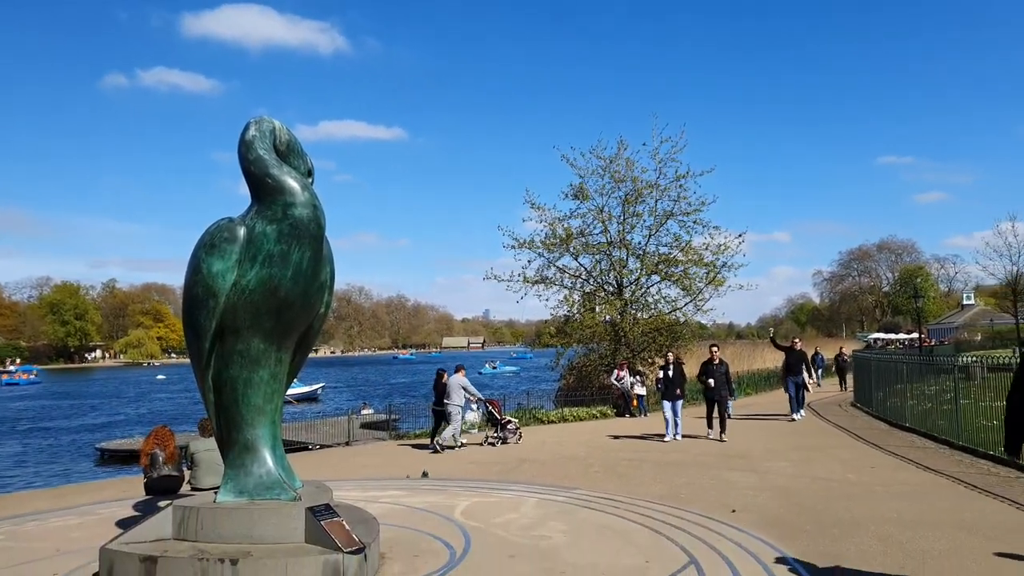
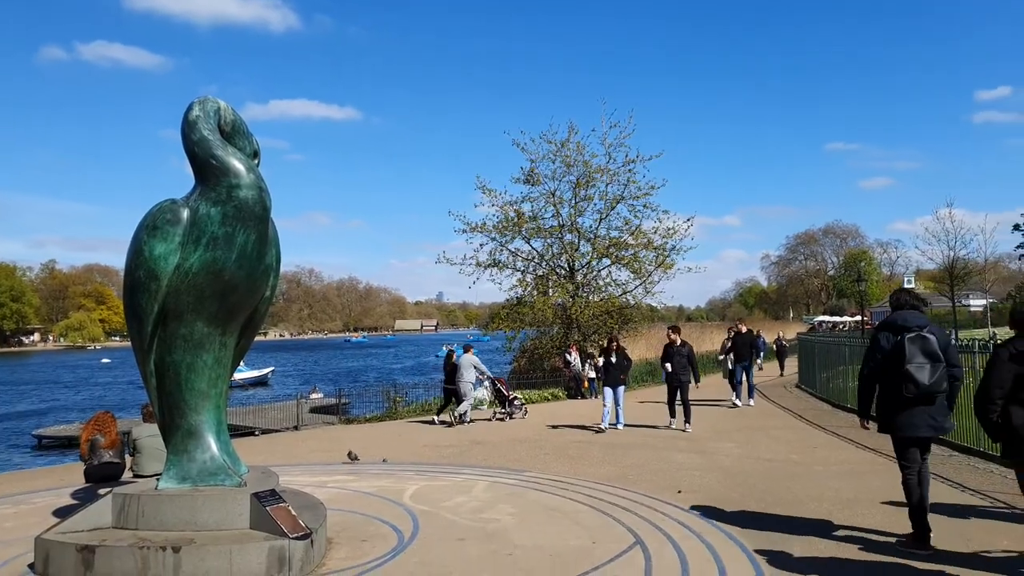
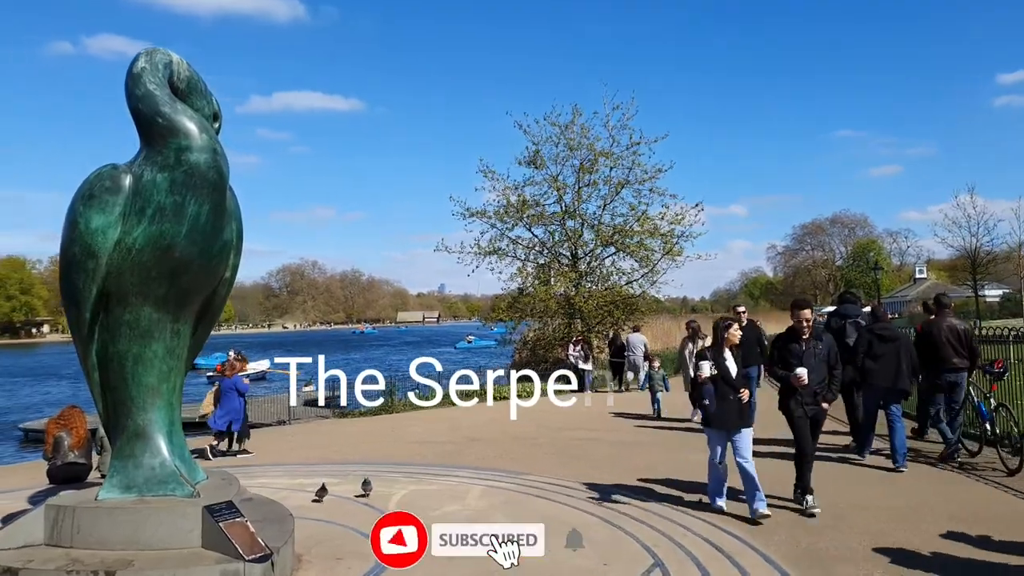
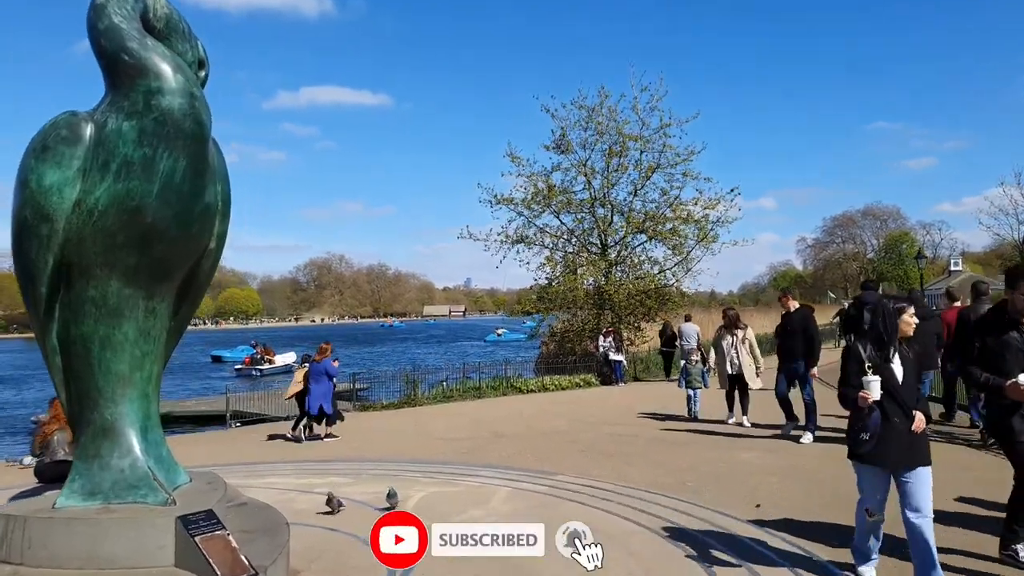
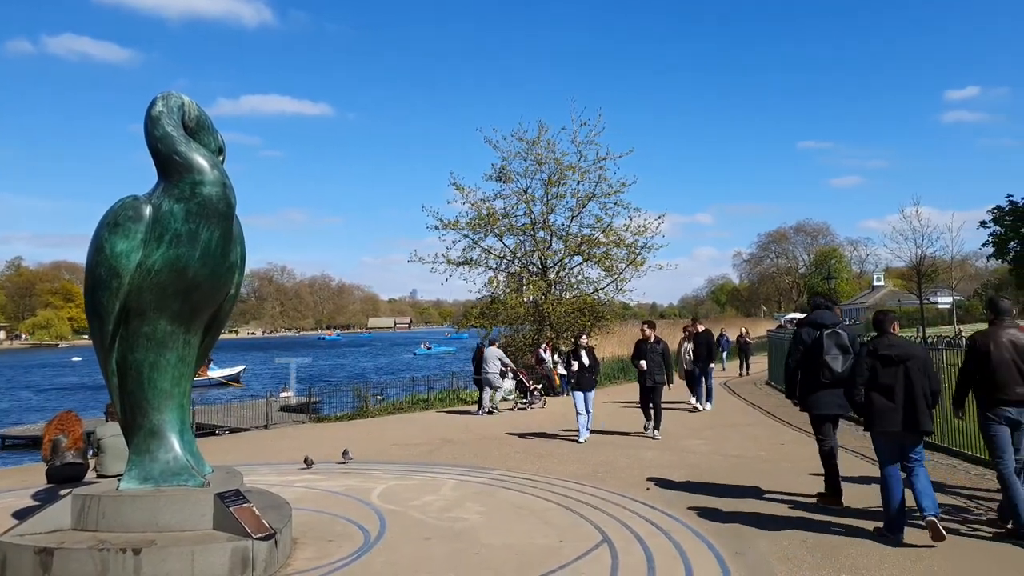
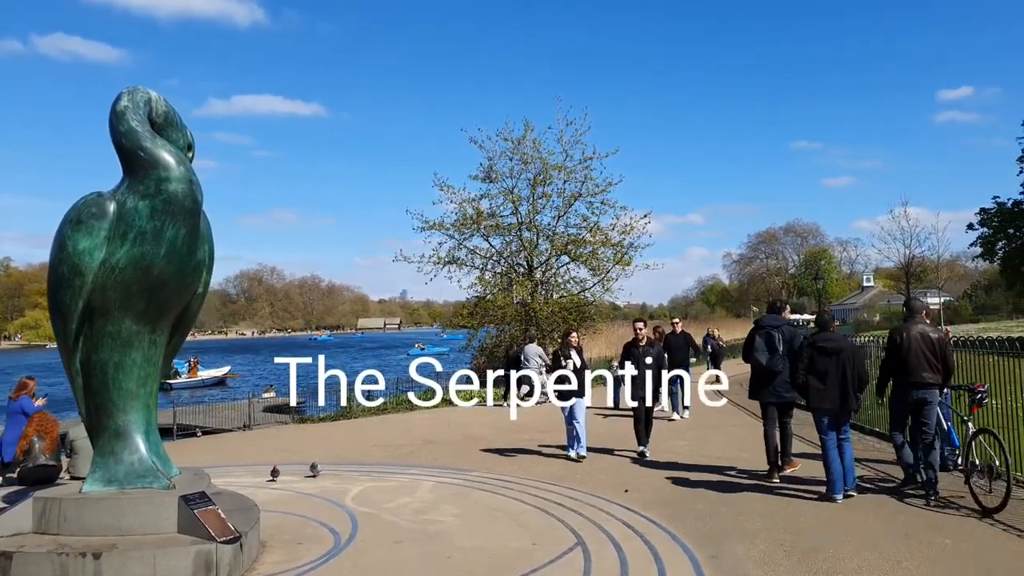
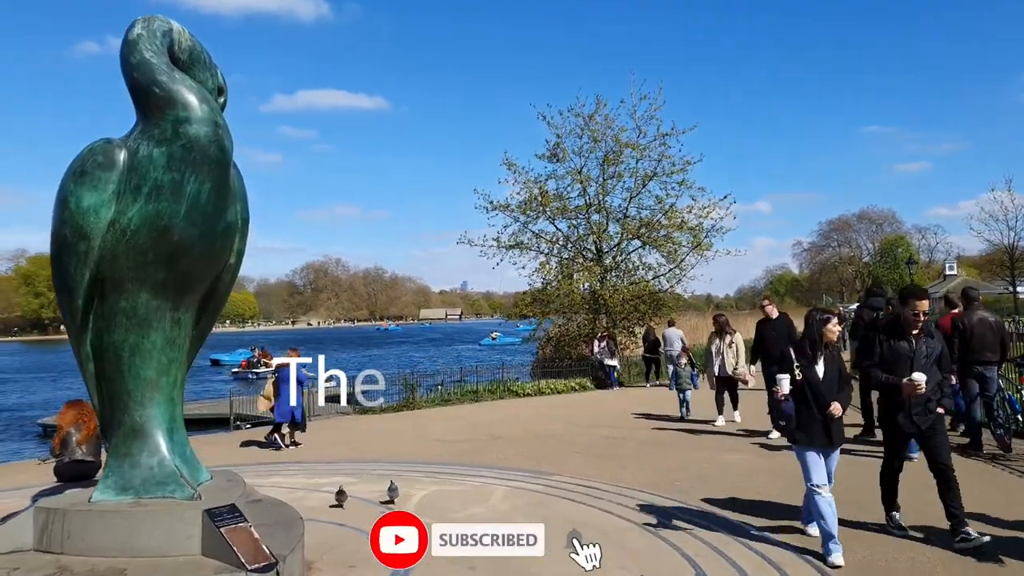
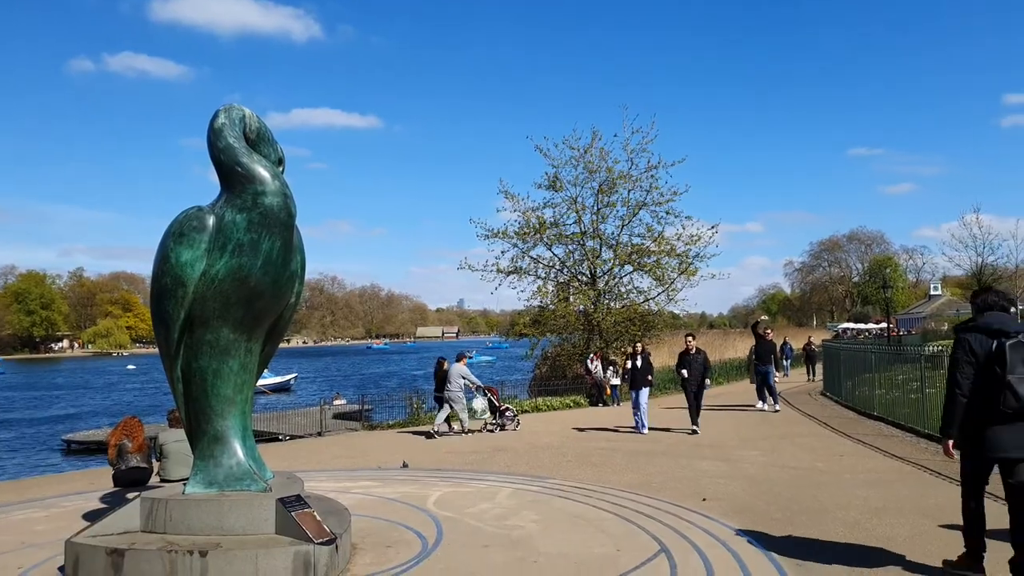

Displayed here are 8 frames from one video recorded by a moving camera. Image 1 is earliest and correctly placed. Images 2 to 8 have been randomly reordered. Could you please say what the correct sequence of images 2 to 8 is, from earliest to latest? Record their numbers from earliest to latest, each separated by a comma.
8, 2, 5, 6, 3, 7, 4
